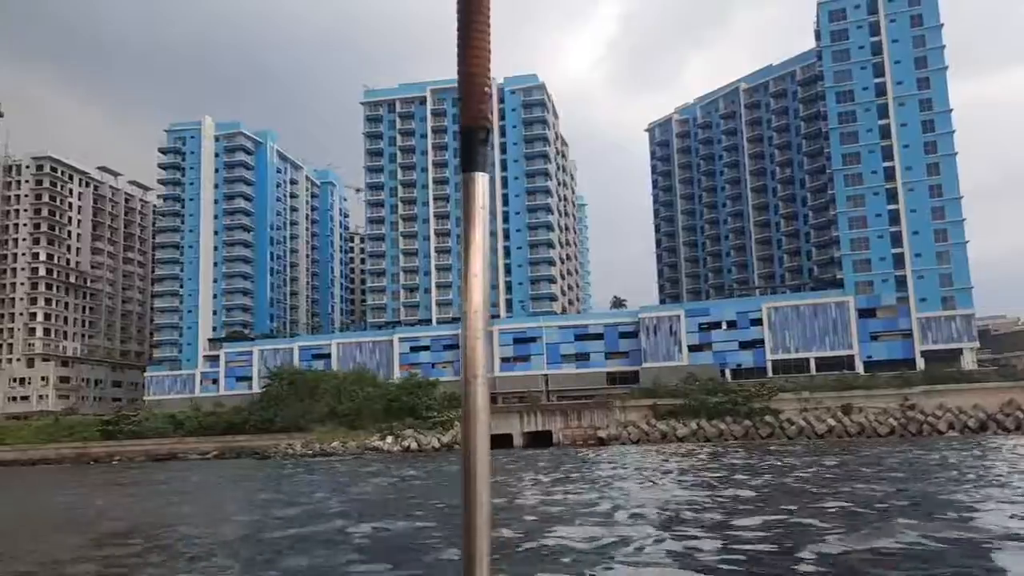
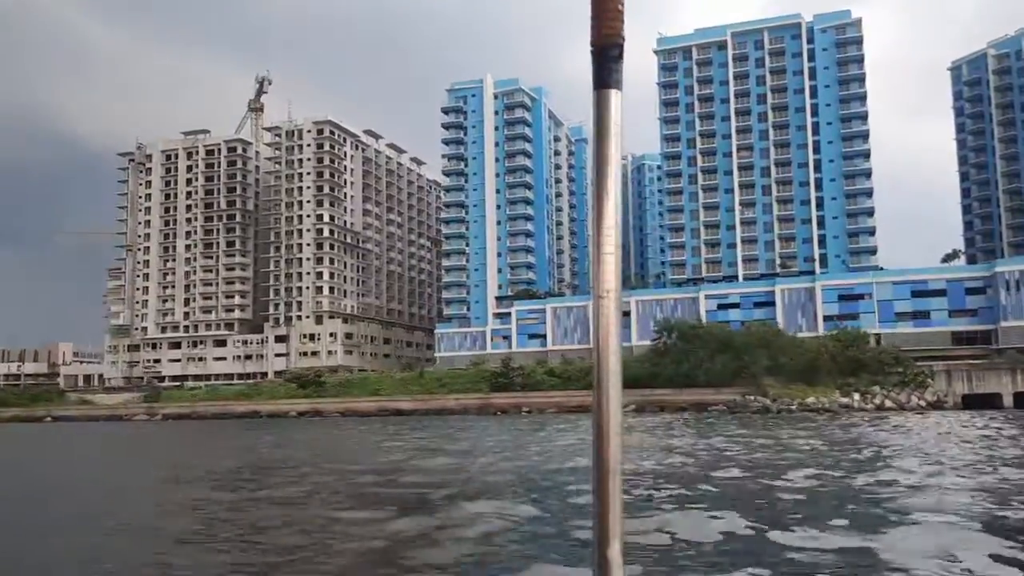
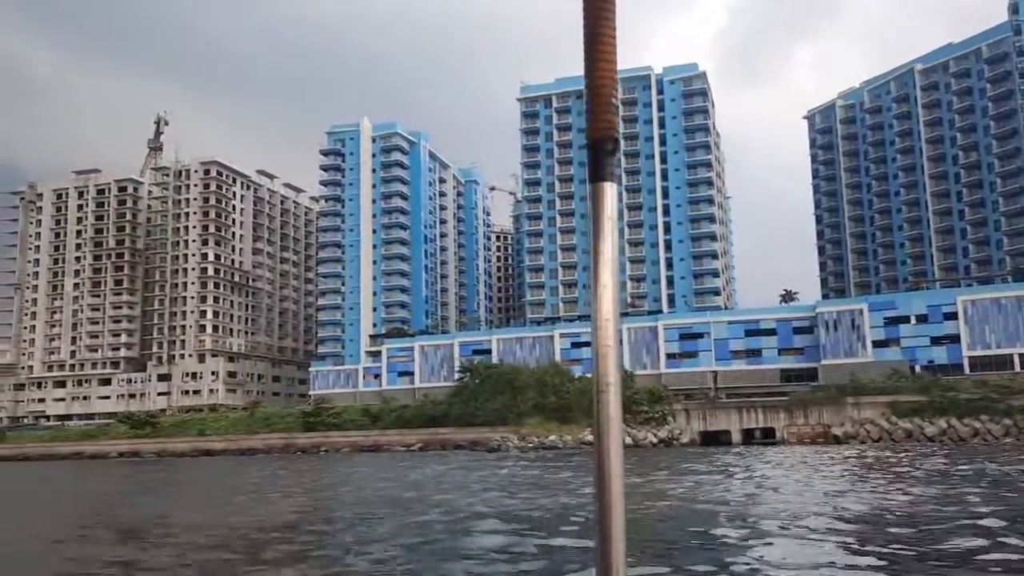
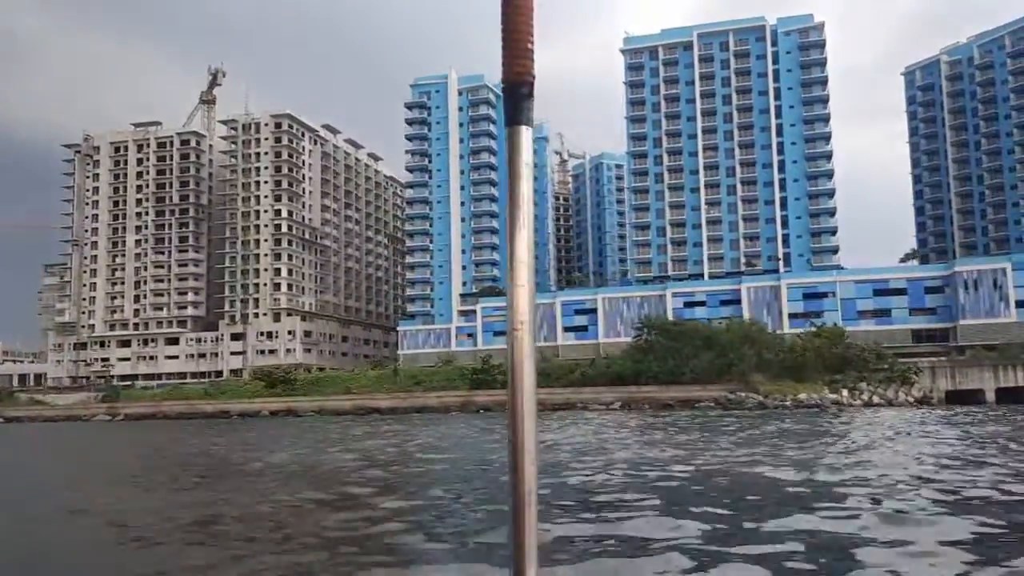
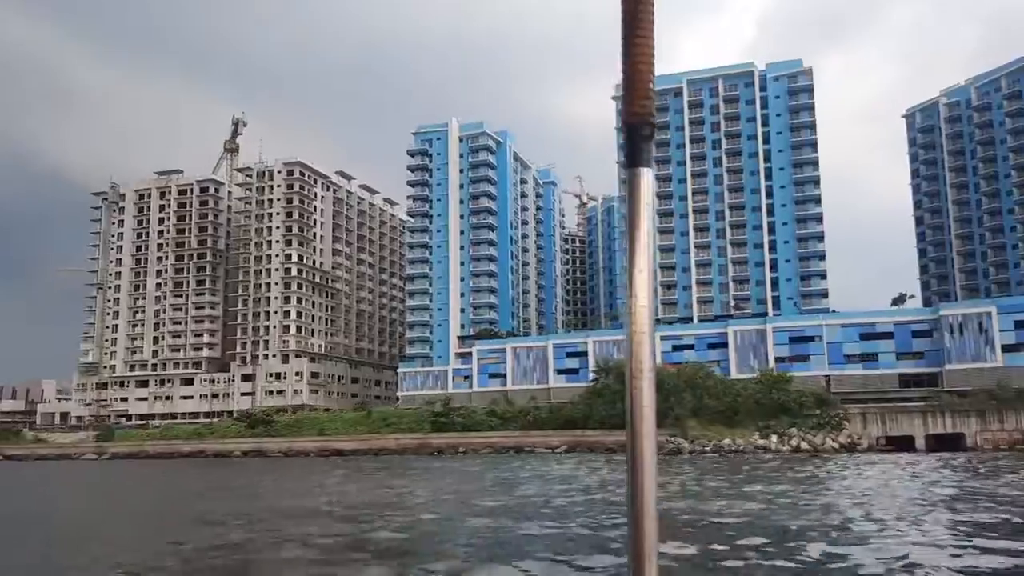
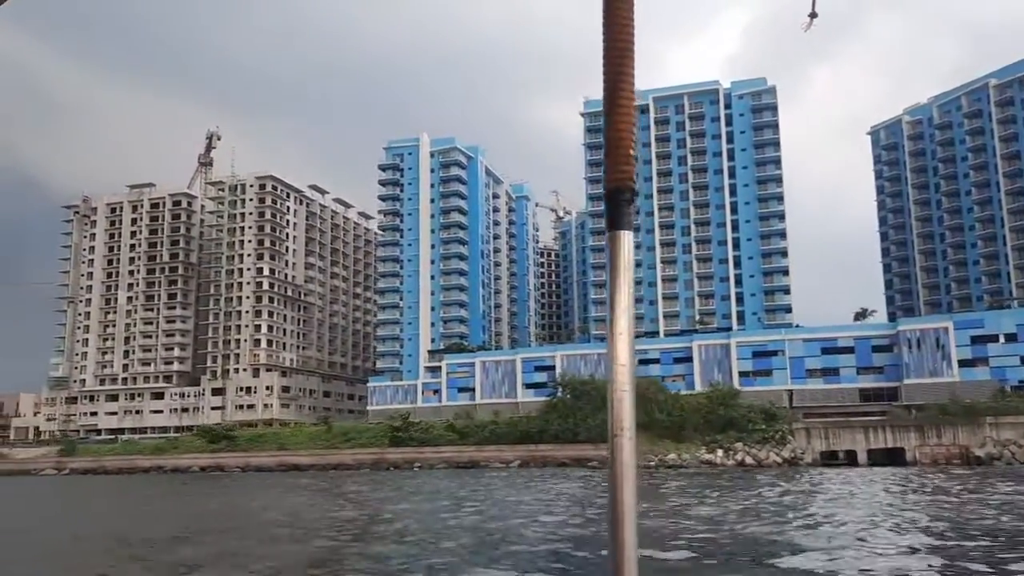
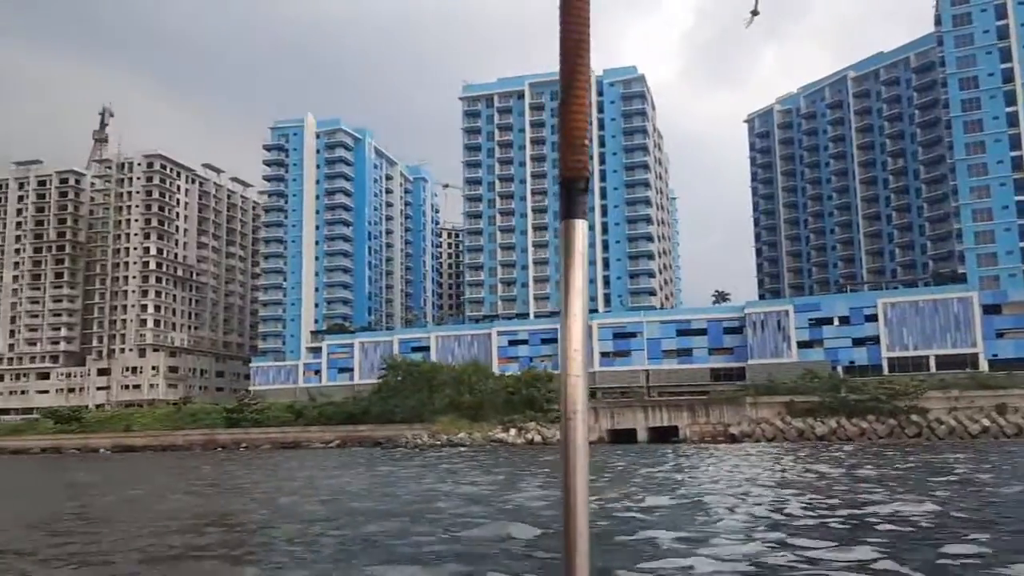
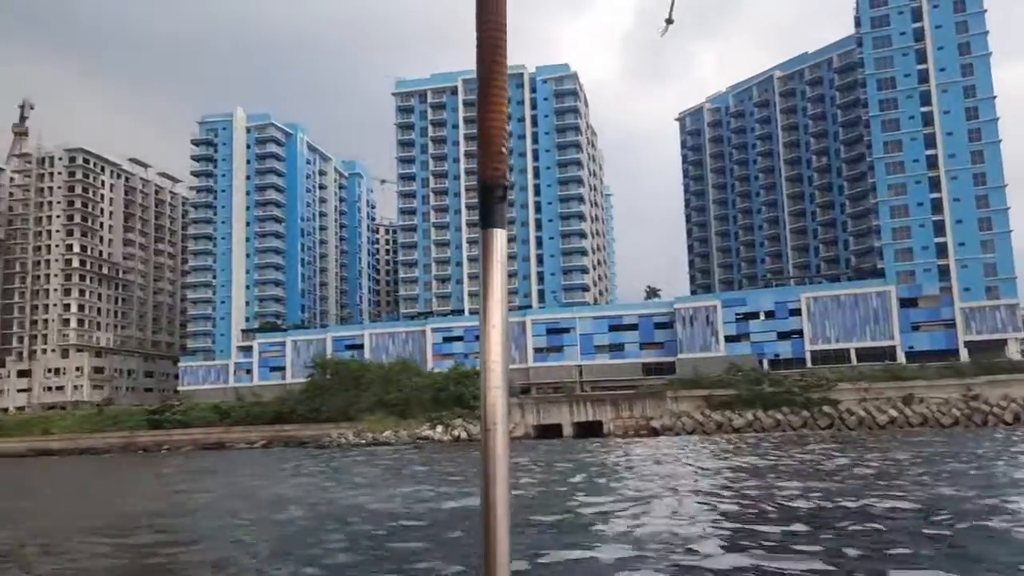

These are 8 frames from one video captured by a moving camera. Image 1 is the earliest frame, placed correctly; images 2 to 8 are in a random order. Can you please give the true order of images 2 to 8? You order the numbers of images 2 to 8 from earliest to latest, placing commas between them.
8, 7, 3, 6, 5, 2, 4
